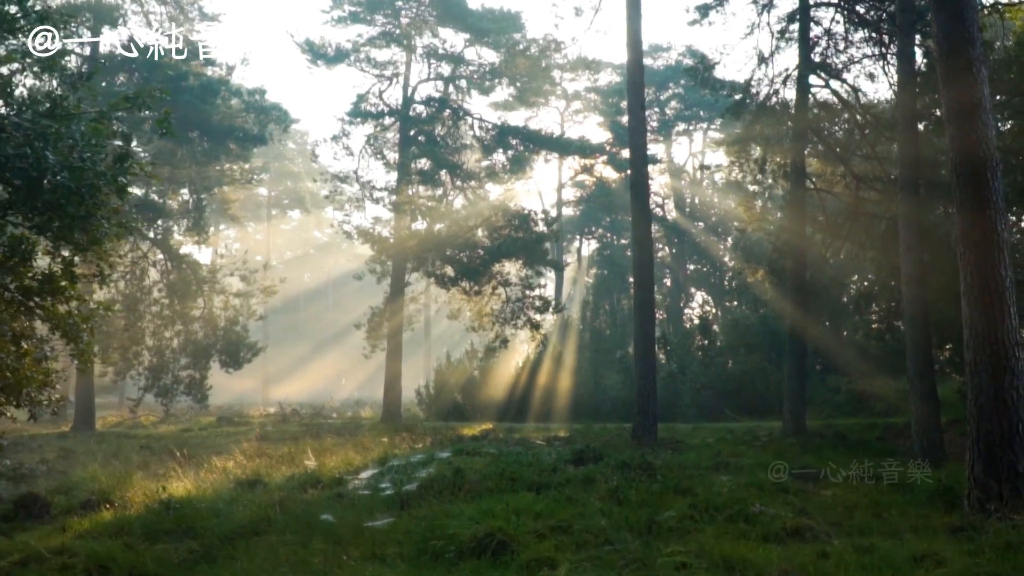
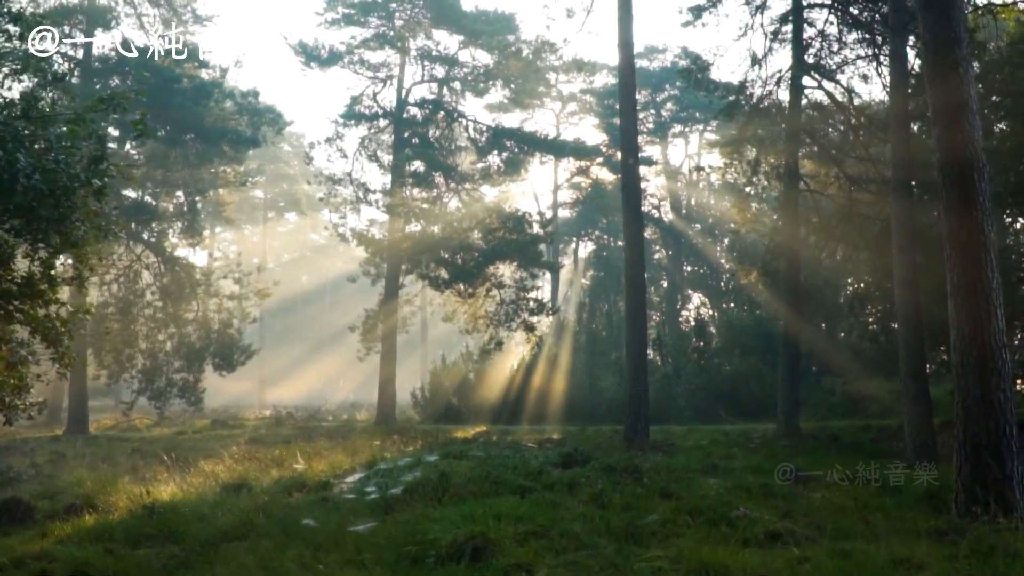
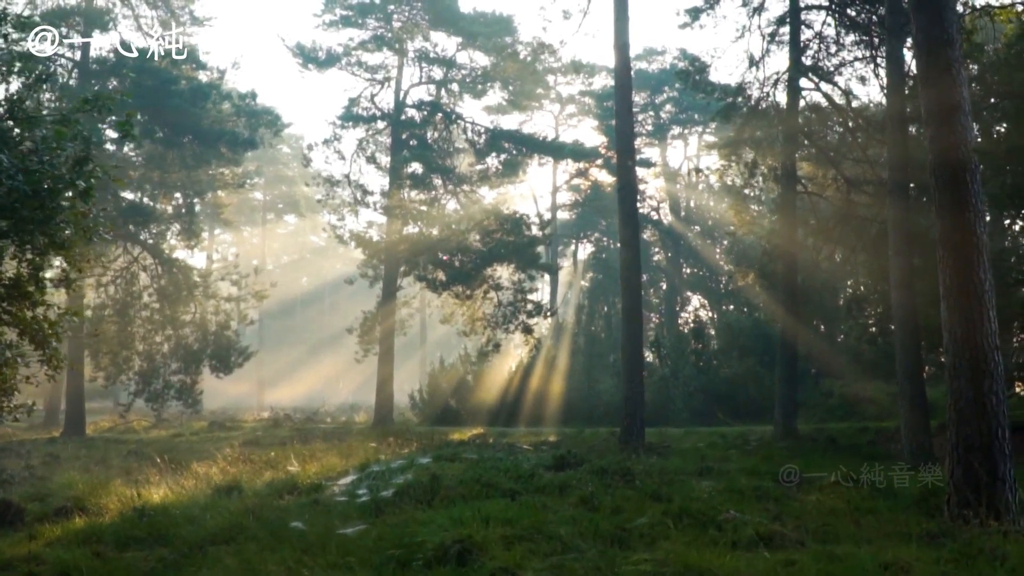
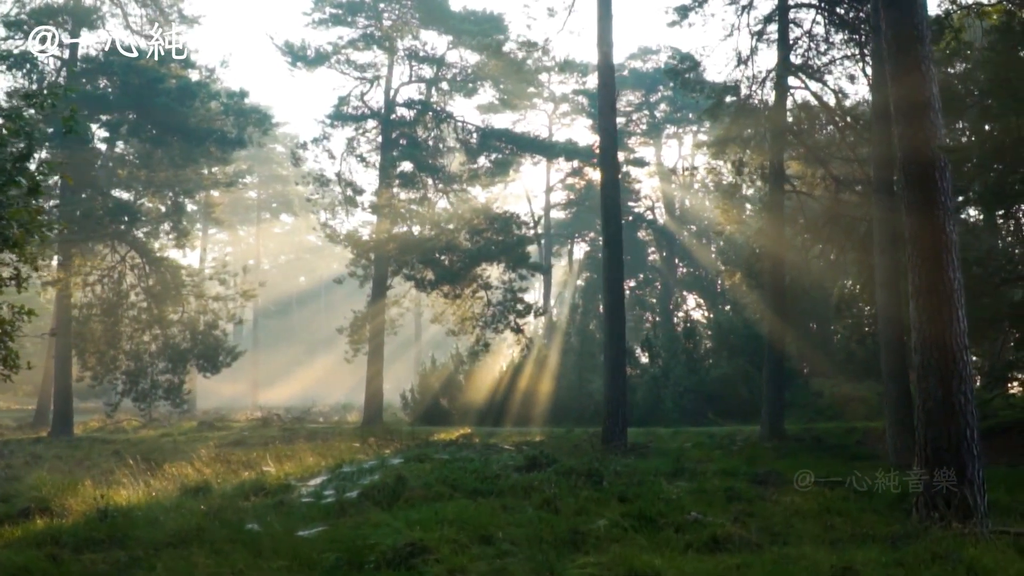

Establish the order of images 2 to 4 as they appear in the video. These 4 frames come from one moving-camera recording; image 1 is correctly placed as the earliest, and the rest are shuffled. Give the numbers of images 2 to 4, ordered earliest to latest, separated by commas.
2, 3, 4
